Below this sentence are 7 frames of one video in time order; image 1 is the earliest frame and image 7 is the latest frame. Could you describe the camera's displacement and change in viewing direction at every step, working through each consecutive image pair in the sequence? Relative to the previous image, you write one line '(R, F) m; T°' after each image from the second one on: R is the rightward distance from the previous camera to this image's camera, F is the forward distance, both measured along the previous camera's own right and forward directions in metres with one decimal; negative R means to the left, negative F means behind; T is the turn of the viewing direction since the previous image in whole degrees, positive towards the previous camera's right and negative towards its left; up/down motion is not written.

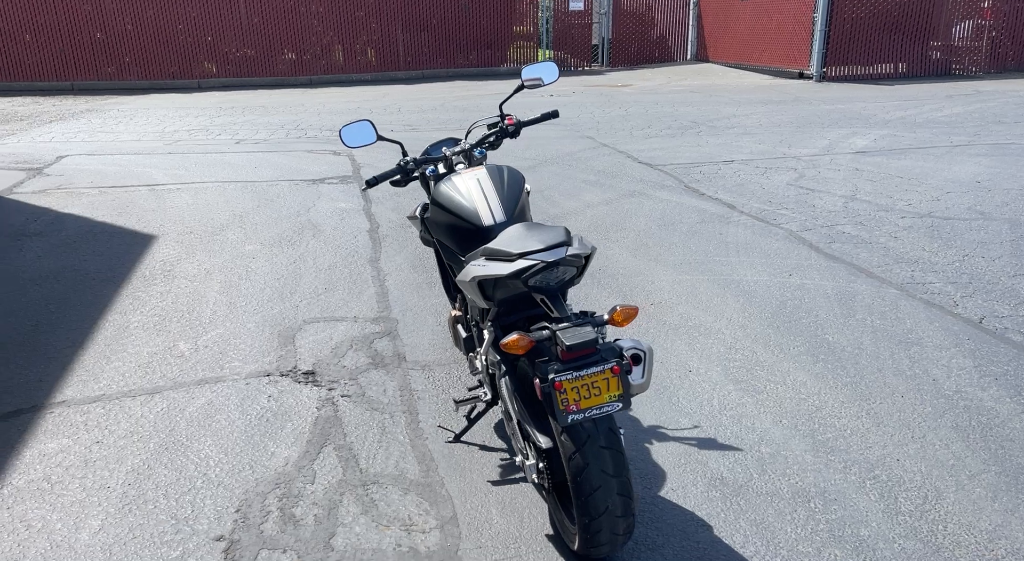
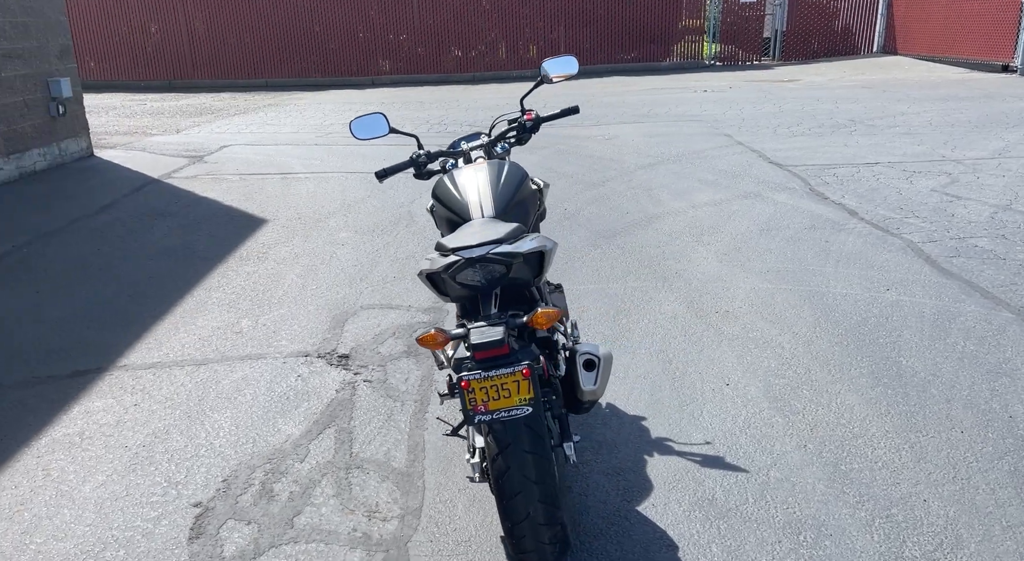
(+1.0, +0.1) m; -13°
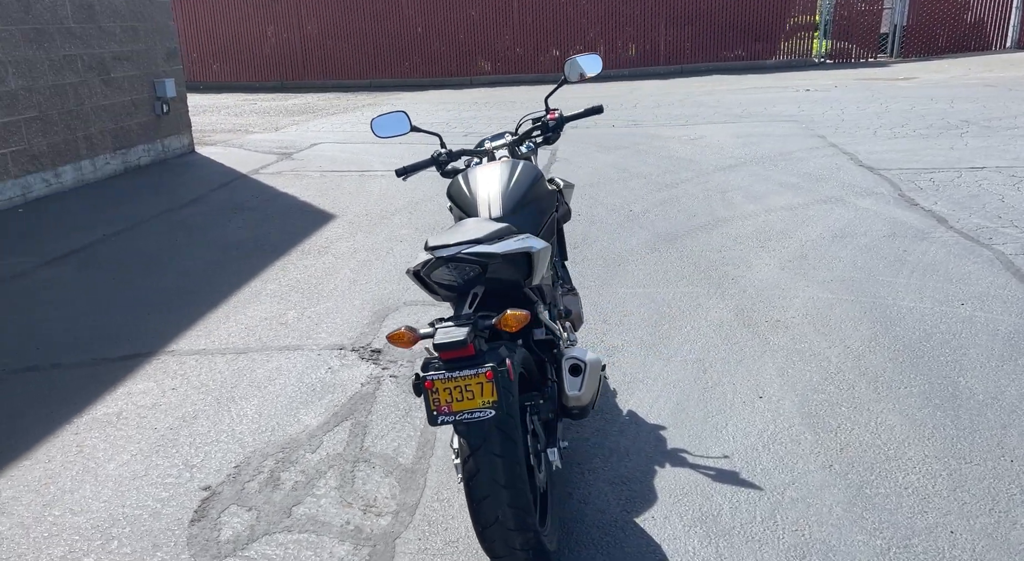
(+0.5, +0.1) m; -8°
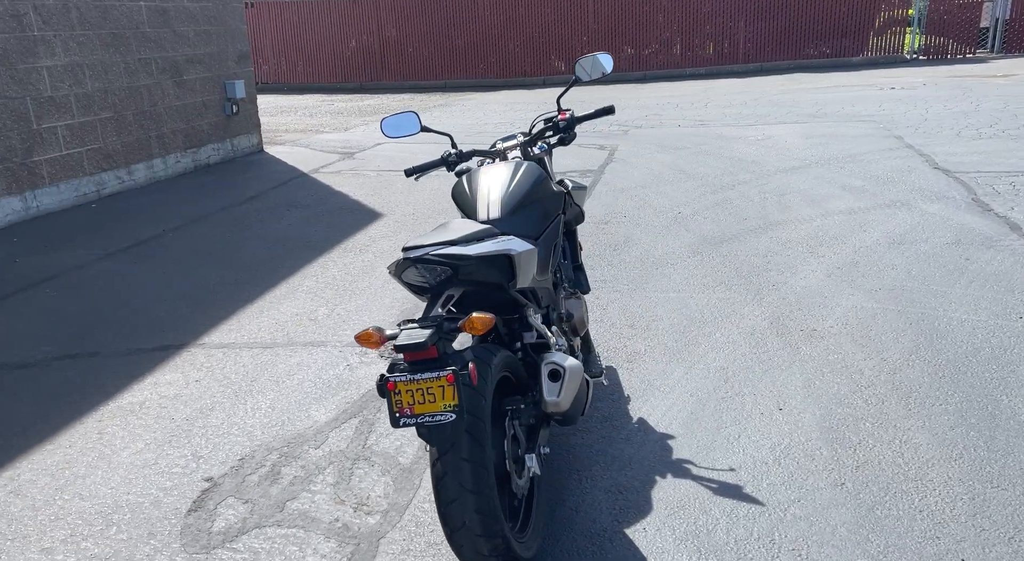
(+0.4, +0.1) m; -6°
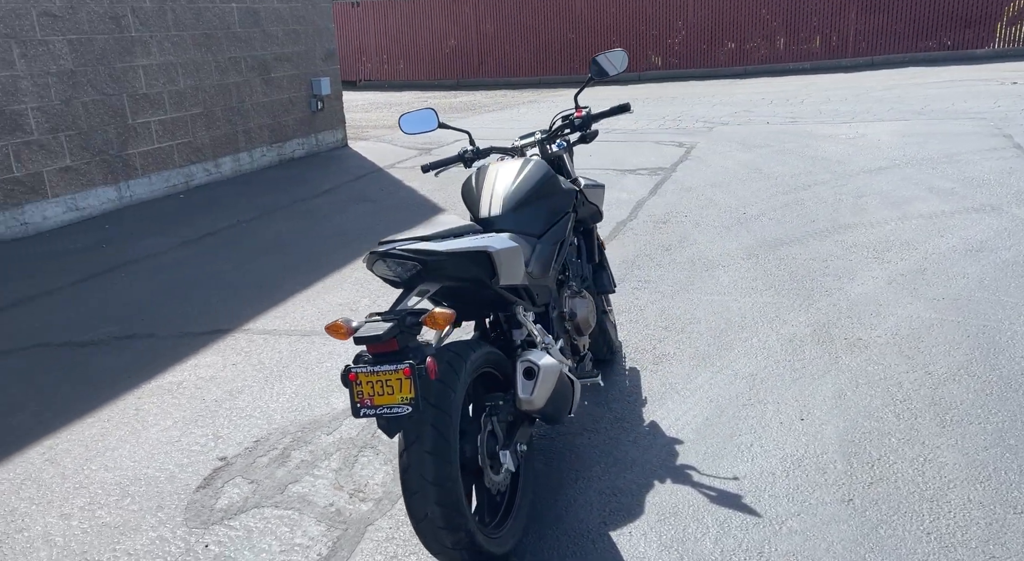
(+0.5, 0.0) m; -8°
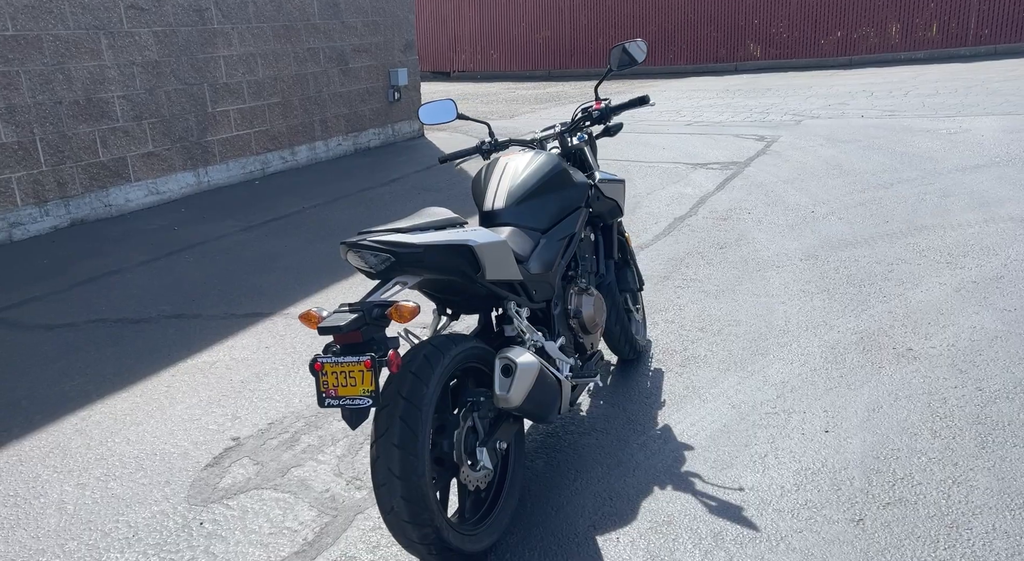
(+0.5, +0.1) m; -7°
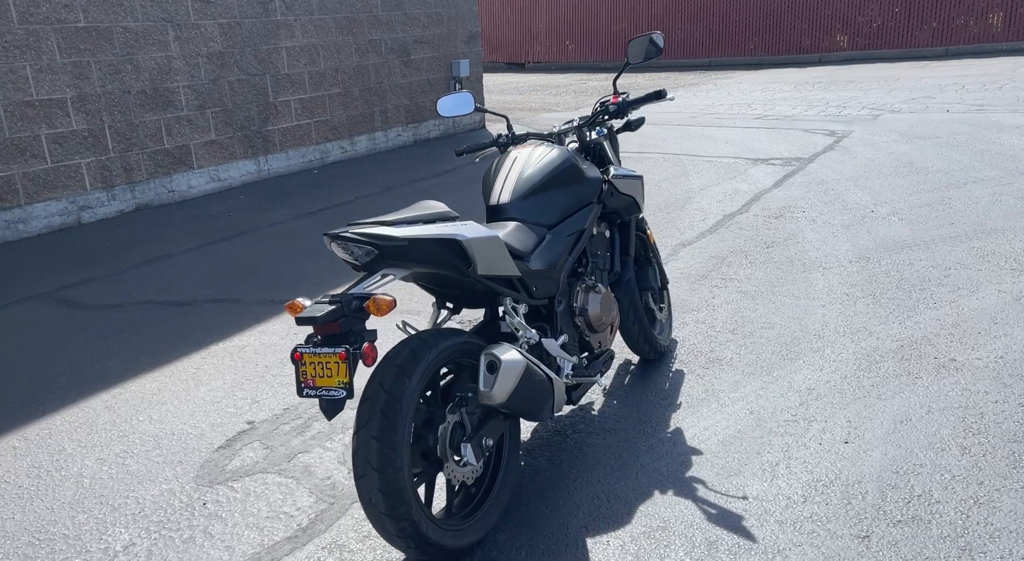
(+0.4, +0.1) m; -6°
